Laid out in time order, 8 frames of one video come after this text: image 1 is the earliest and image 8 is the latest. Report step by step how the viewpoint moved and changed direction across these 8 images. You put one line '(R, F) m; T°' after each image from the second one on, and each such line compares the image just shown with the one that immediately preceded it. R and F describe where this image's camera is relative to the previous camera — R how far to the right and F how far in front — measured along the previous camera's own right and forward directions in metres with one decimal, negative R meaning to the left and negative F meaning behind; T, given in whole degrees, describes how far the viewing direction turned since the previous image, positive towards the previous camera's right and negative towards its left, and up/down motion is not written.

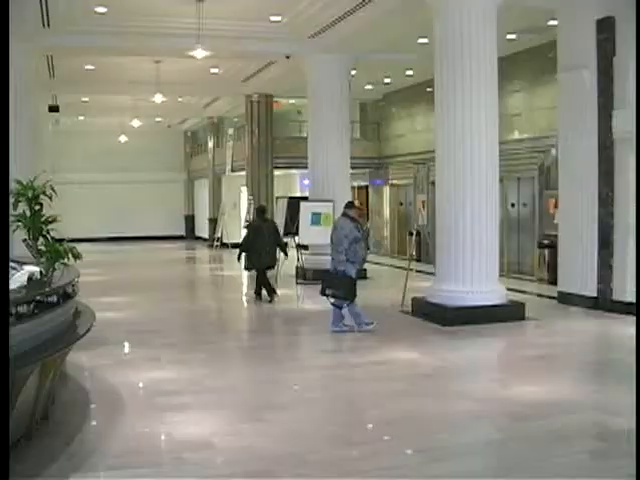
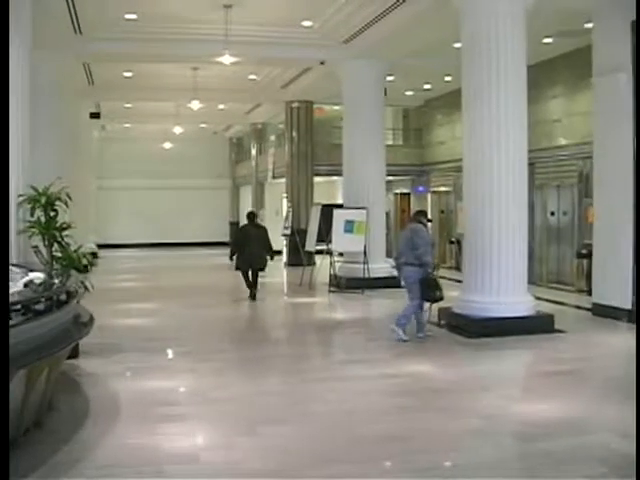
(+0.5, +0.2) m; -4°
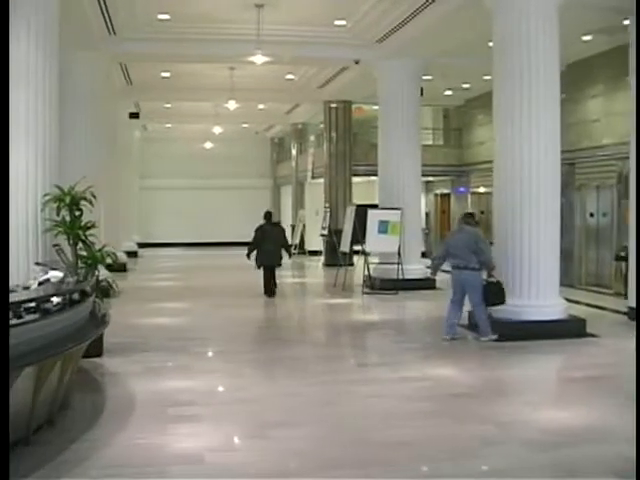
(+0.3, +0.1) m; -3°
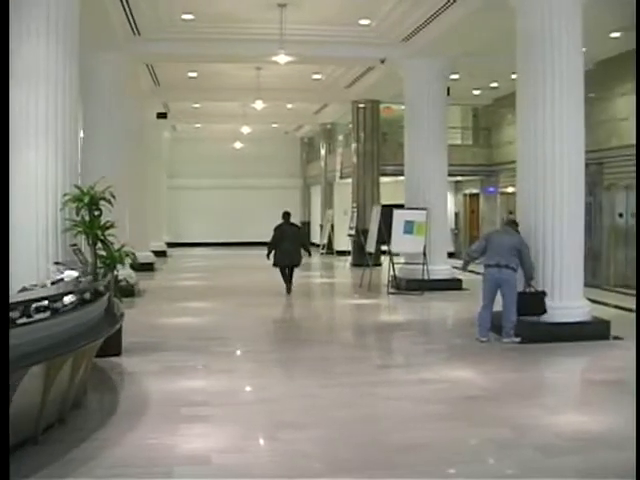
(+0.2, +0.1) m; -2°
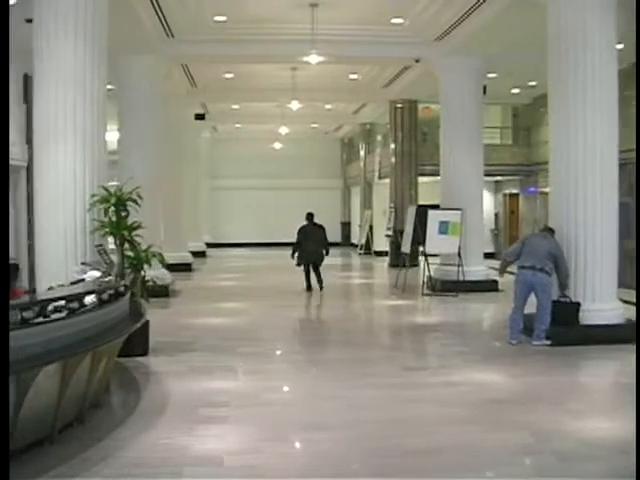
(+0.2, +0.1) m; -3°
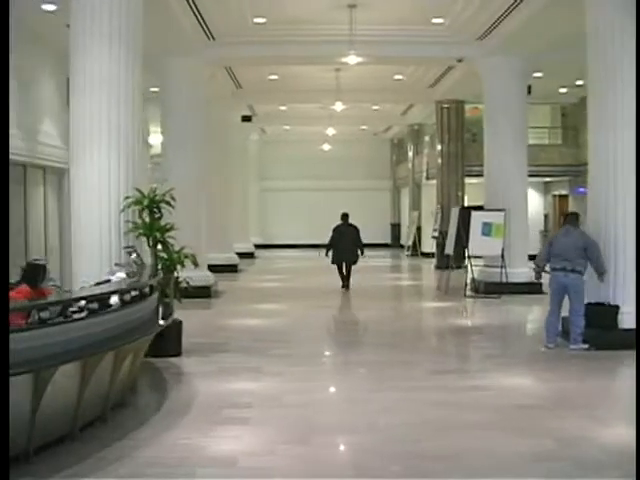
(+0.3, 0.0) m; -4°
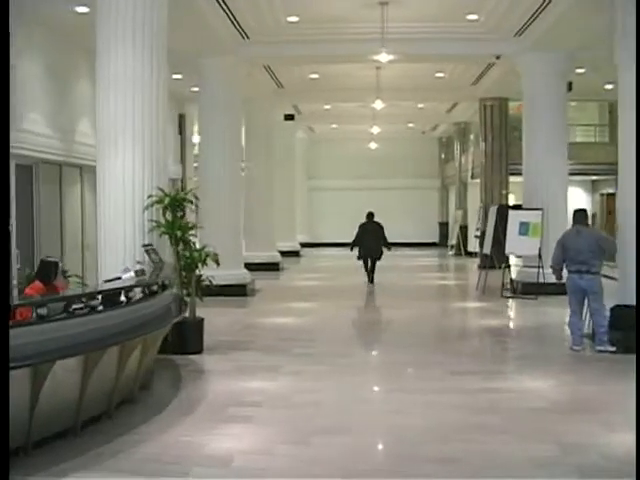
(+0.4, 0.0) m; -4°
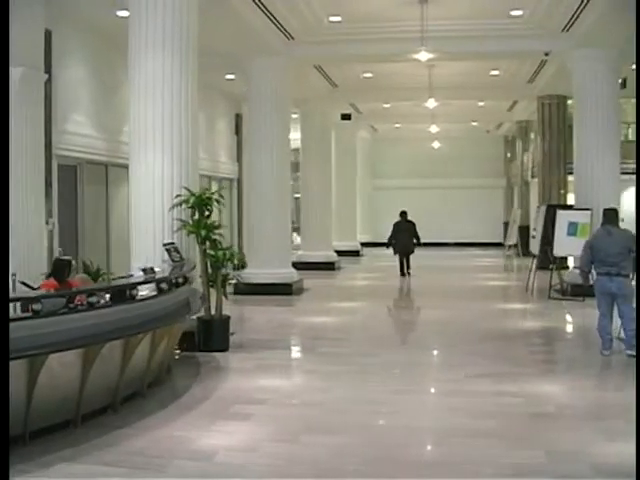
(+0.7, 0.0) m; -6°
